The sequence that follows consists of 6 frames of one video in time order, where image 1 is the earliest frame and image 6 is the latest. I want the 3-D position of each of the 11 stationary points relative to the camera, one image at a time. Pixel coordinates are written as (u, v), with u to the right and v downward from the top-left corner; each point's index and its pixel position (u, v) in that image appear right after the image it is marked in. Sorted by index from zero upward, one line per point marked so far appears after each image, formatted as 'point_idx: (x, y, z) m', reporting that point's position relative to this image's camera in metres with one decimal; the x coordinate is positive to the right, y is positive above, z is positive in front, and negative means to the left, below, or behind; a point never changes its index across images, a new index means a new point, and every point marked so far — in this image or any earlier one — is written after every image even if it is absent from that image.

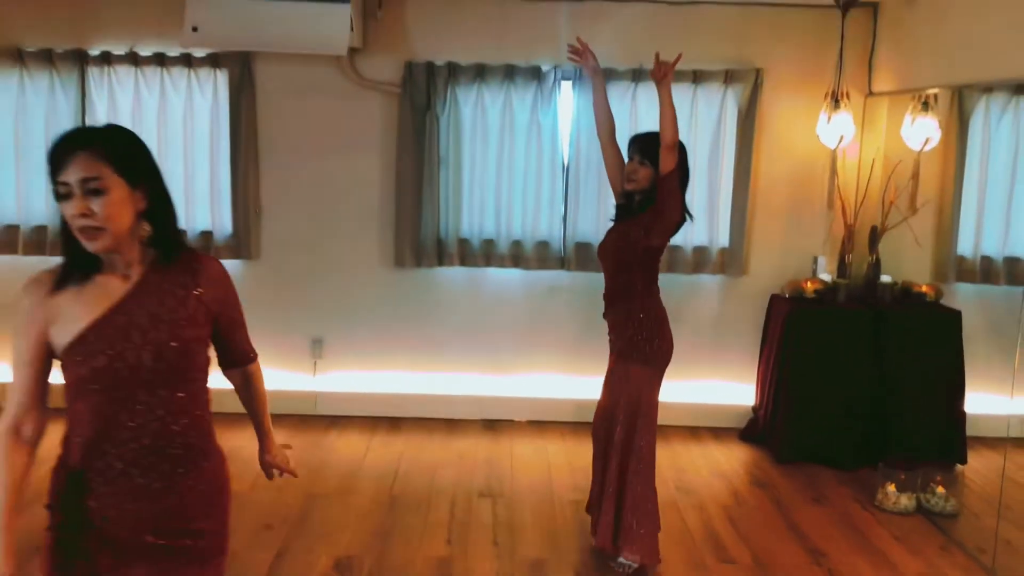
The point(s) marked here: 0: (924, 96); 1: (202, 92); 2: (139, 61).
0: (+1.6, +0.8, +3.7) m
1: (-1.3, +0.9, +4.1) m
2: (-1.6, +1.0, +4.0) m
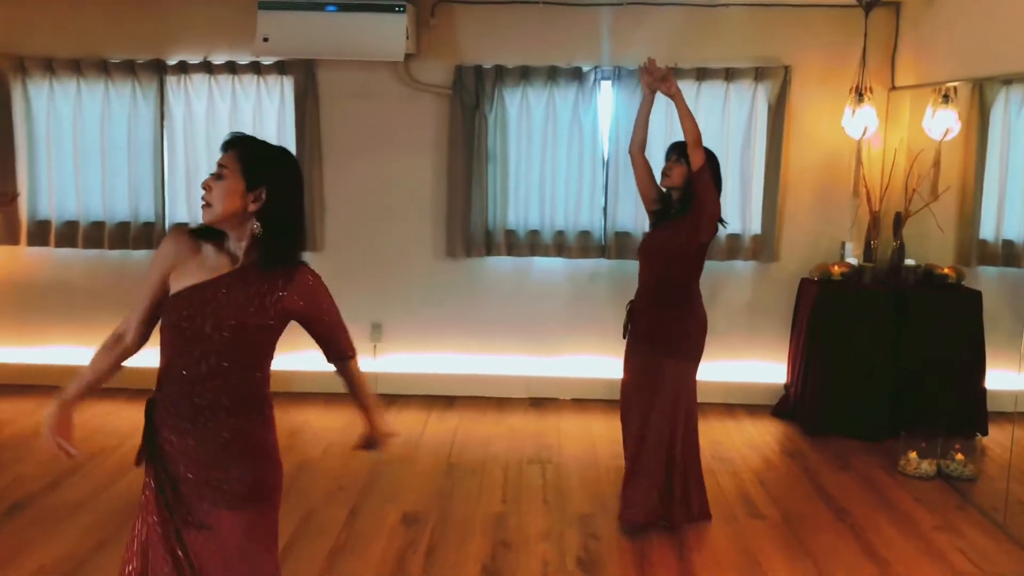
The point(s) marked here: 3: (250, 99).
0: (+1.8, +0.8, +4.0) m
1: (-1.1, +0.9, +4.4) m
2: (-1.4, +1.0, +4.4) m
3: (-1.2, +0.9, +4.4) m
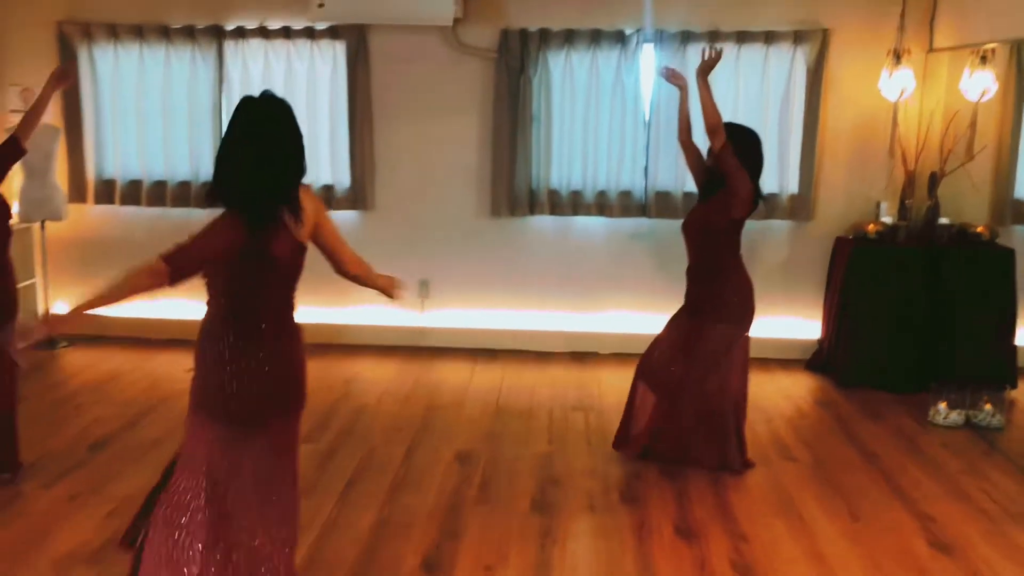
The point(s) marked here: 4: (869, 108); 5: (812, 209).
0: (+2.0, +1.0, +4.0) m
1: (-0.9, +1.1, +4.6) m
2: (-1.2, +1.2, +4.6) m
3: (-1.0, +1.1, +4.6) m
4: (+1.7, +0.9, +4.5) m
5: (+1.5, +0.4, +4.6) m
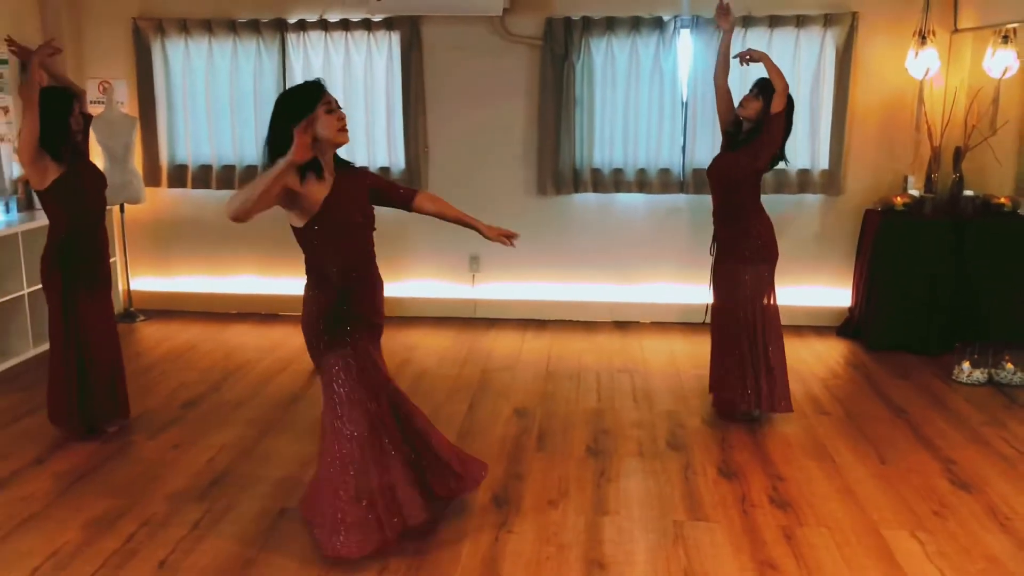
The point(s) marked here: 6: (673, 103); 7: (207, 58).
0: (+2.2, +1.2, +4.3) m
1: (-0.7, +1.3, +4.9) m
2: (-1.0, +1.4, +4.9) m
3: (-0.8, +1.2, +4.9) m
4: (+2.0, +1.0, +4.8) m
5: (+1.7, +0.5, +4.8) m
6: (+0.8, +1.0, +4.8) m
7: (-1.6, +1.2, +5.0) m
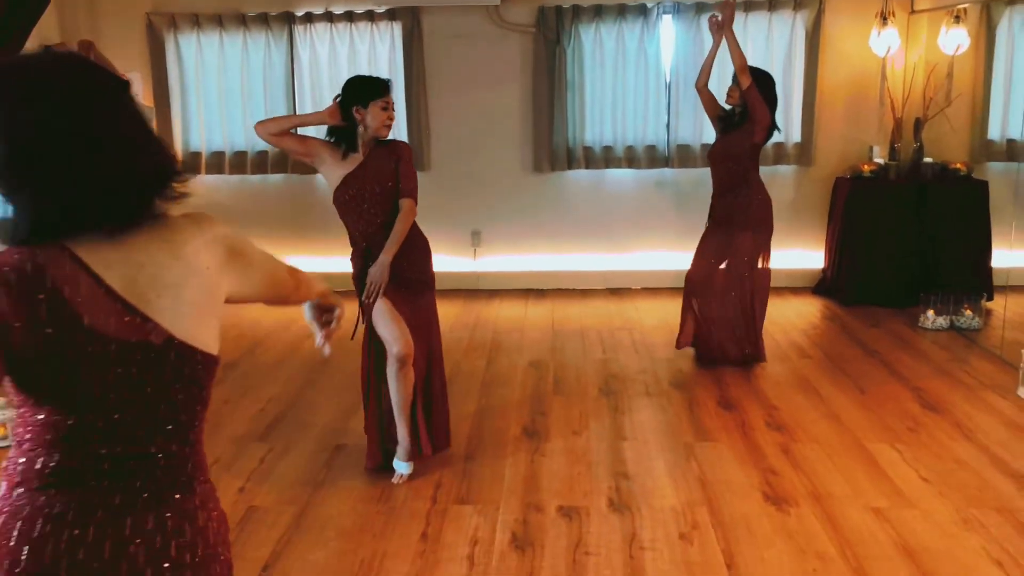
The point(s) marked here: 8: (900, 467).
0: (+2.2, +1.4, +4.7) m
1: (-0.7, +1.4, +5.2) m
2: (-1.0, +1.5, +5.2) m
3: (-0.8, +1.4, +5.2) m
4: (+1.9, +1.2, +5.2) m
5: (+1.7, +0.7, +5.3) m
6: (+0.8, +1.1, +5.2) m
7: (-1.7, +1.3, +5.3) m
8: (+1.2, -0.6, +2.9) m
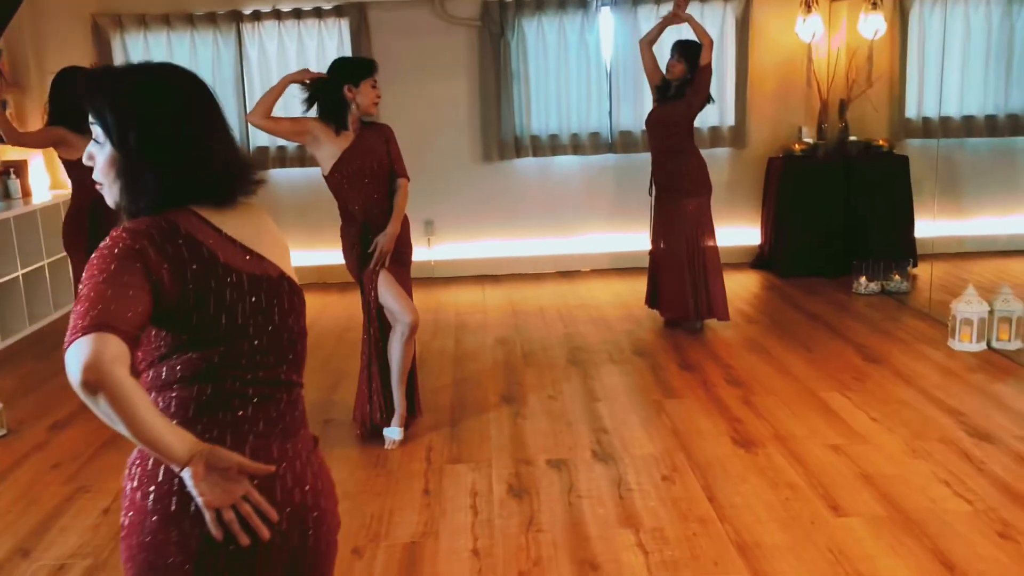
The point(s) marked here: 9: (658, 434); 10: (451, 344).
0: (+2.0, +1.6, +5.1) m
1: (-1.0, +1.4, +5.4) m
2: (-1.3, +1.5, +5.3) m
3: (-1.1, +1.4, +5.4) m
4: (+1.6, +1.4, +5.5) m
5: (+1.4, +0.9, +5.6) m
6: (+0.5, +1.2, +5.4) m
7: (-2.0, +1.4, +5.4) m
8: (+1.2, -0.4, +3.2) m
9: (+0.5, -0.5, +3.1) m
10: (-0.3, -0.2, +4.2) m
